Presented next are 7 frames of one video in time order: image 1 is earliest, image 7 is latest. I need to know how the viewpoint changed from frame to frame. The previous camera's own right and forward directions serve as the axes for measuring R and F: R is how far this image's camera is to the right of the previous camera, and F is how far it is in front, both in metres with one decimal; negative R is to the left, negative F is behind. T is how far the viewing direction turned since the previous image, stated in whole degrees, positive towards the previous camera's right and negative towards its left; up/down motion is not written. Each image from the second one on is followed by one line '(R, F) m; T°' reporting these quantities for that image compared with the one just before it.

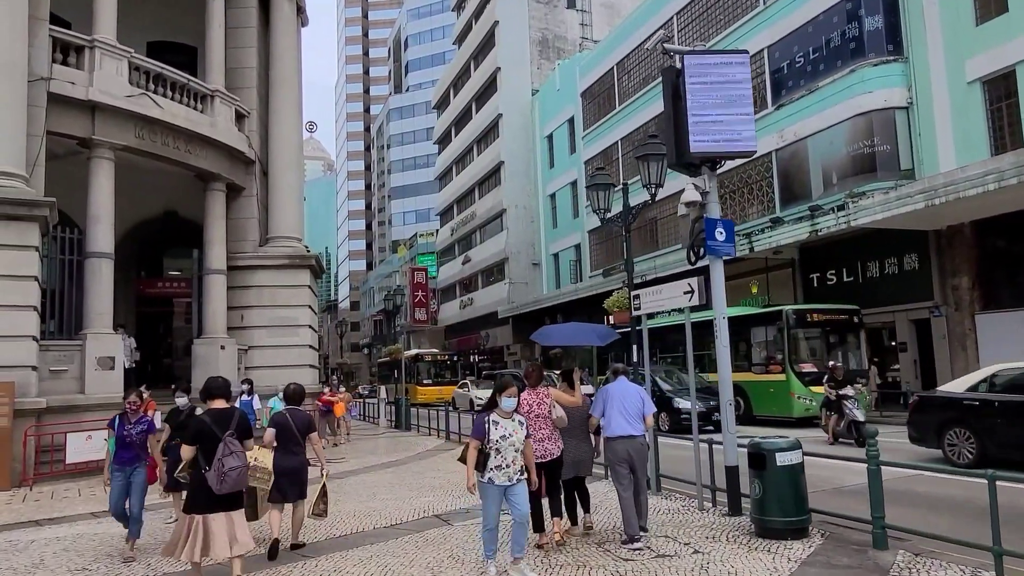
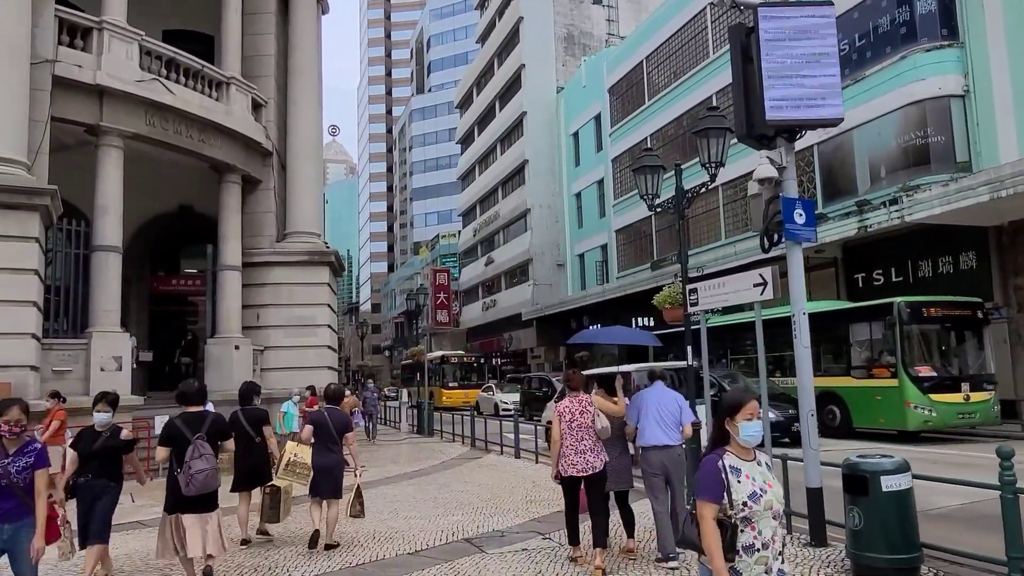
(-0.2, +1.2) m; -2°
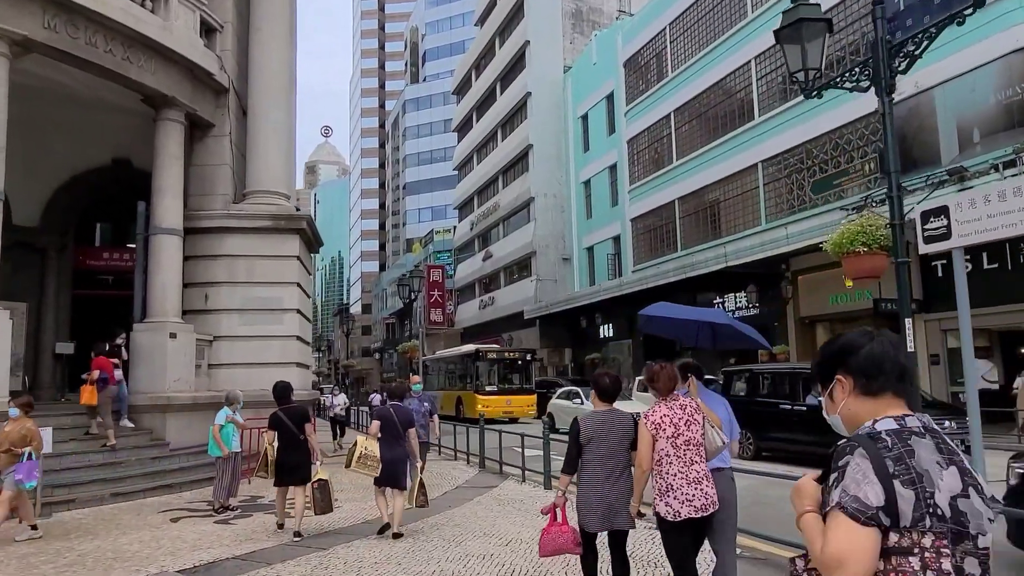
(-0.6, +4.3) m; +1°
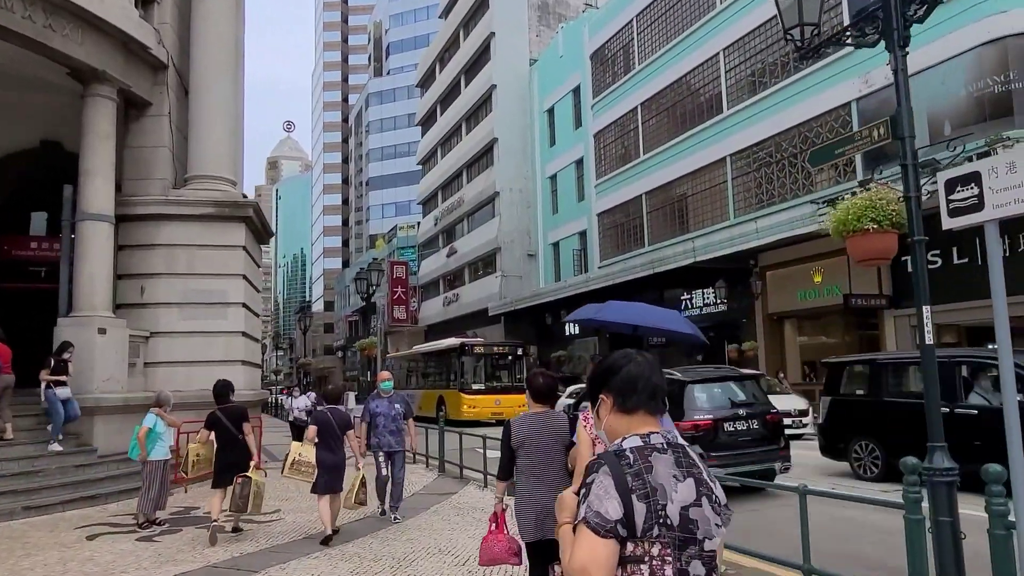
(+0.1, +0.9) m; +3°
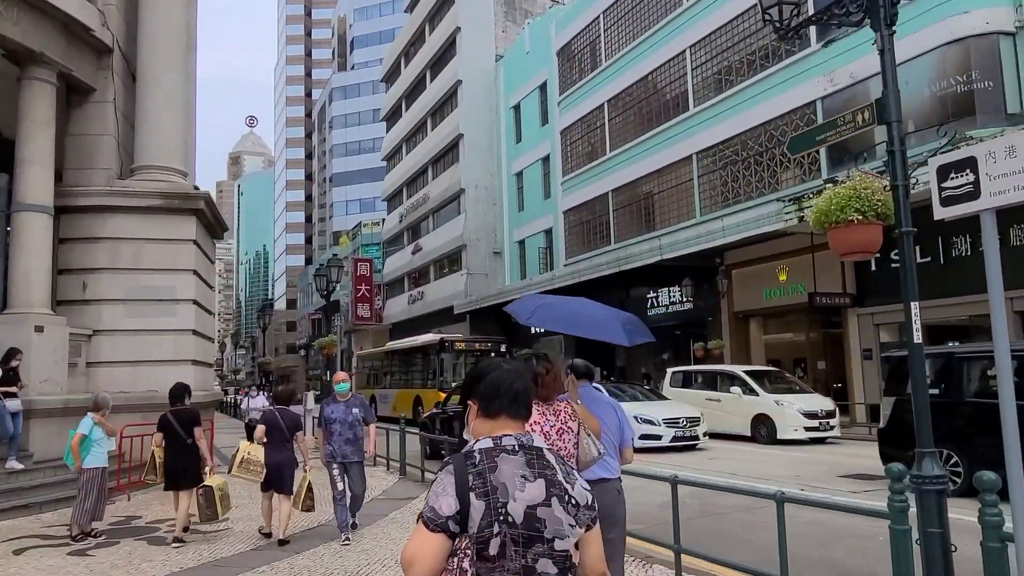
(0.0, +0.4) m; +3°
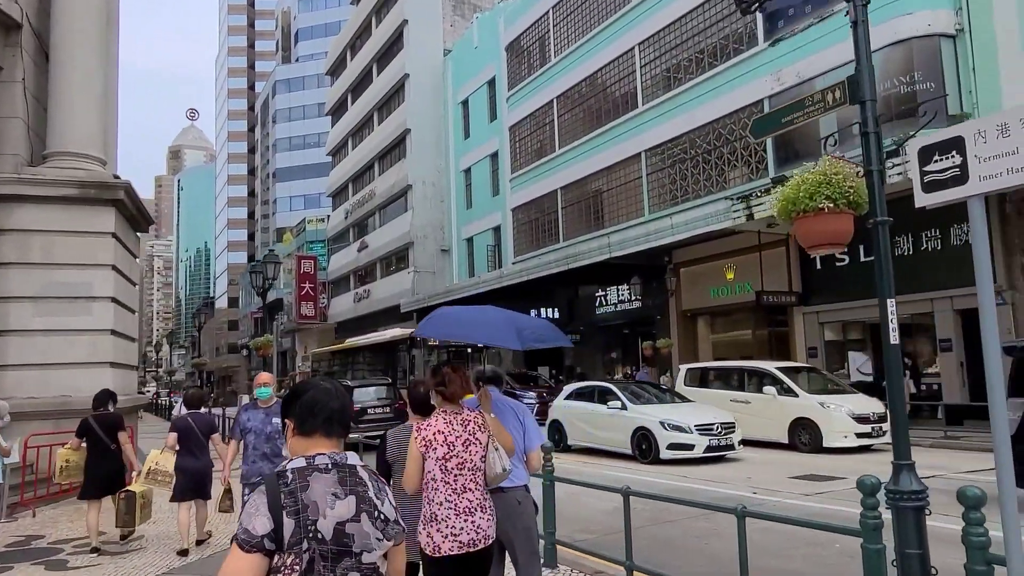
(+0.1, +0.5) m; +4°
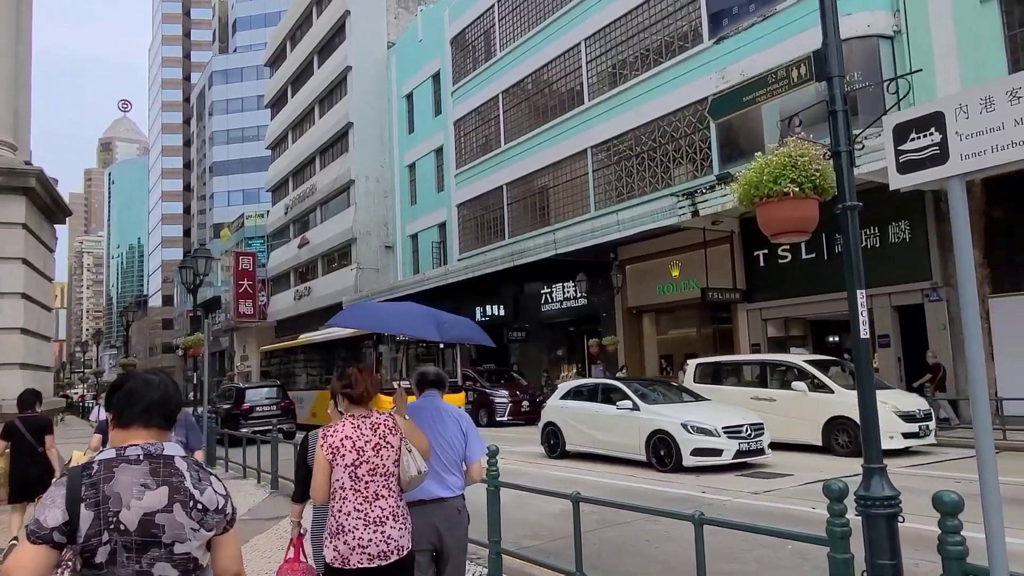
(0.0, +0.4) m; +4°
